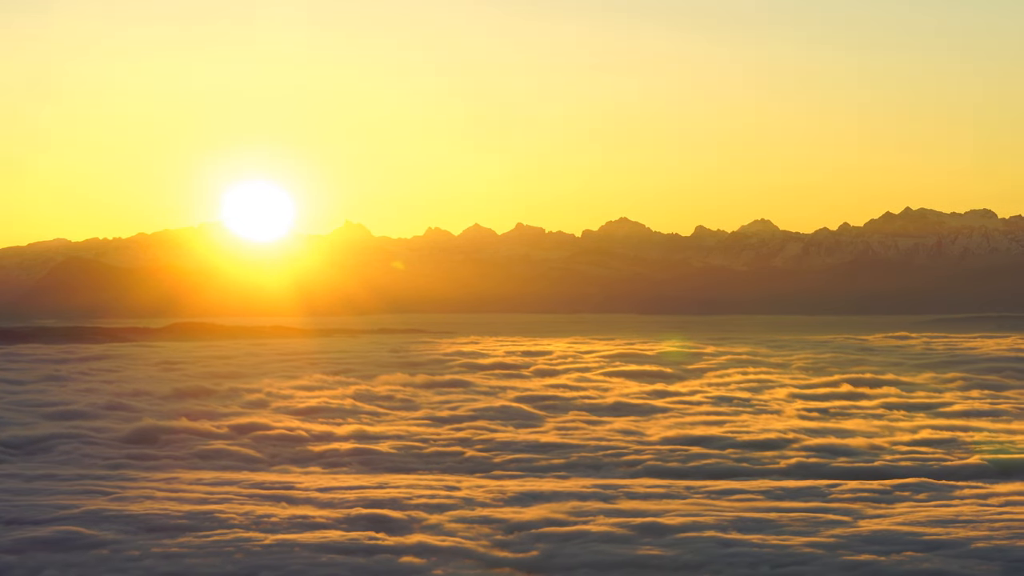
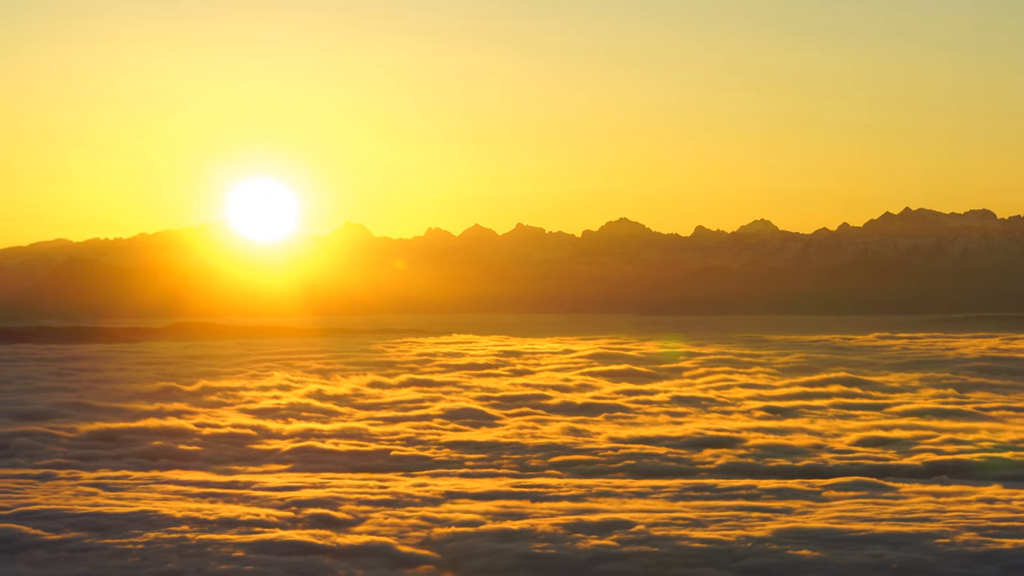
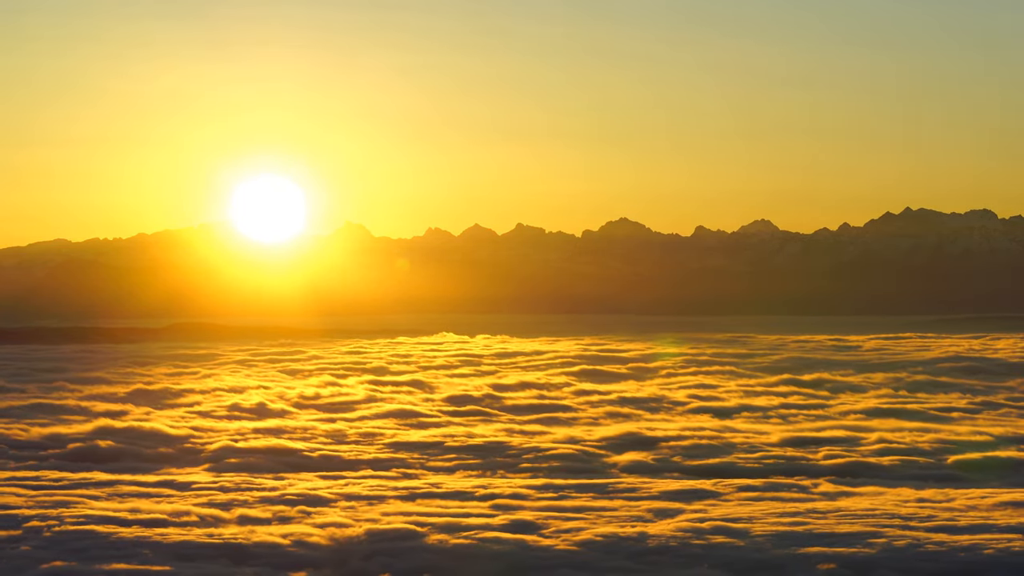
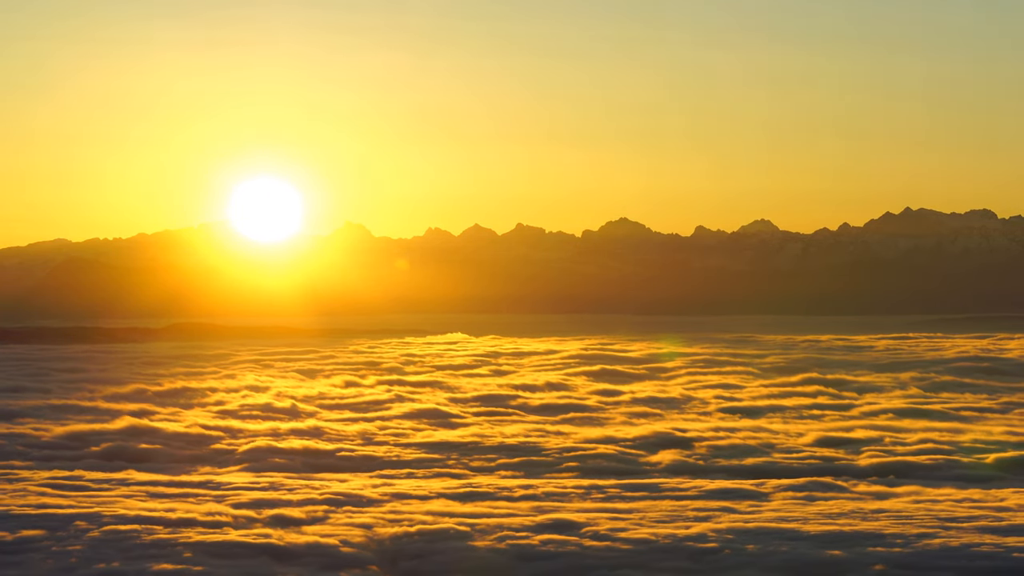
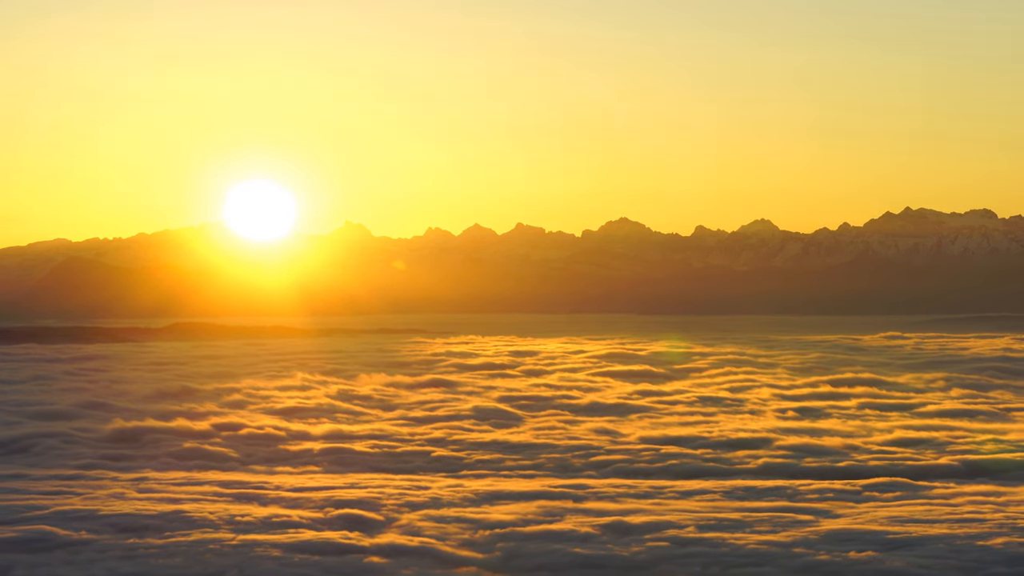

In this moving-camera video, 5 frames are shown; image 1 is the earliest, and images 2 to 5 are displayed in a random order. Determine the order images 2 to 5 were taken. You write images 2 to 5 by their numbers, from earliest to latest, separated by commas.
5, 2, 4, 3
